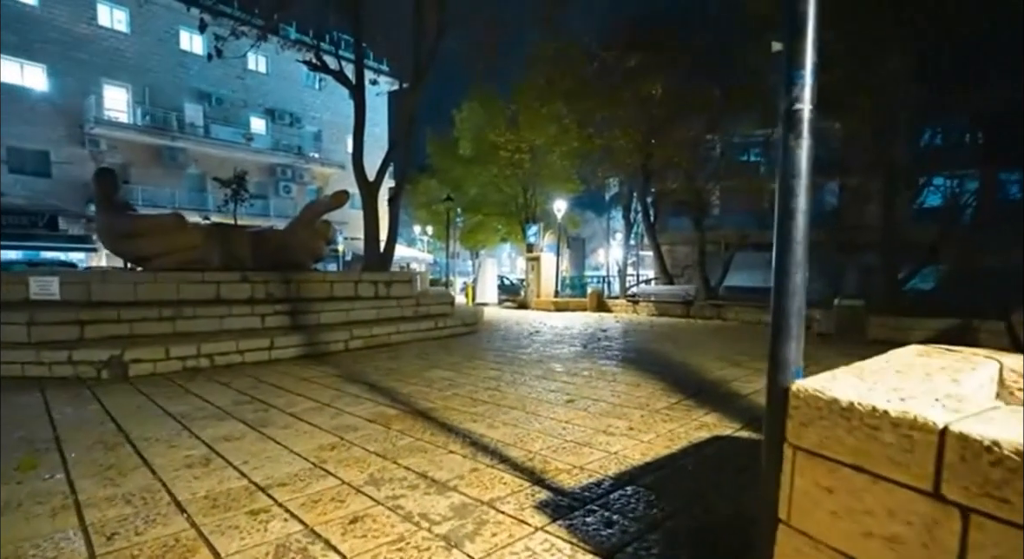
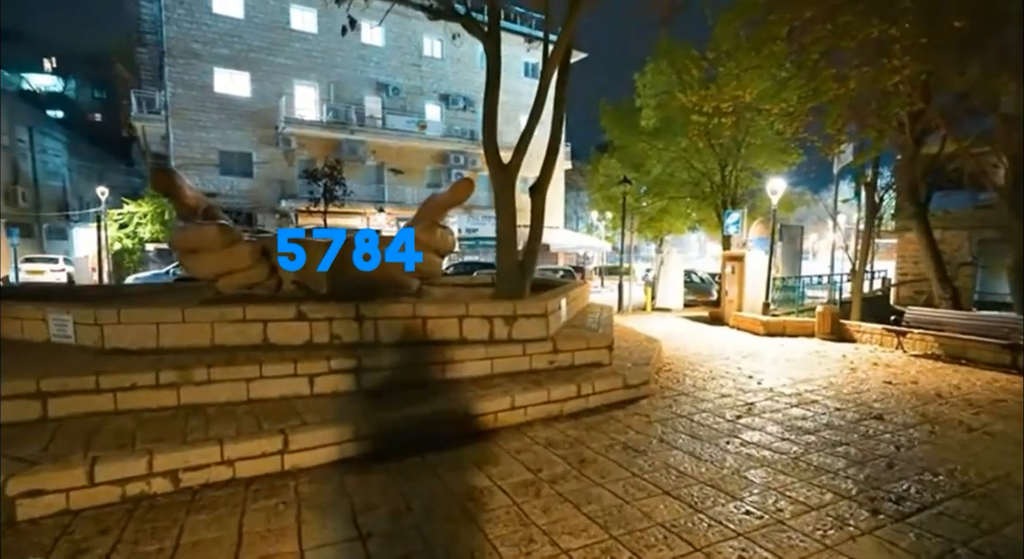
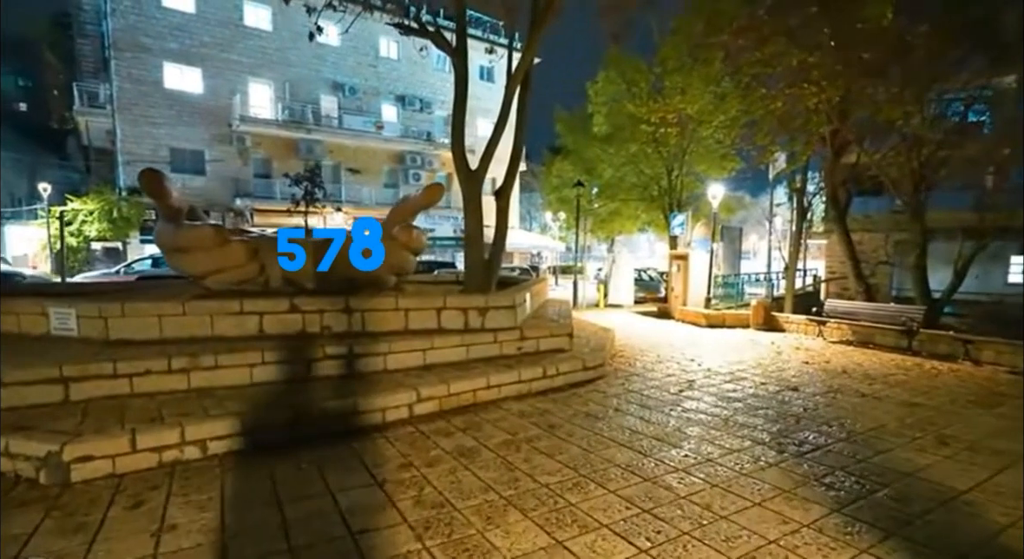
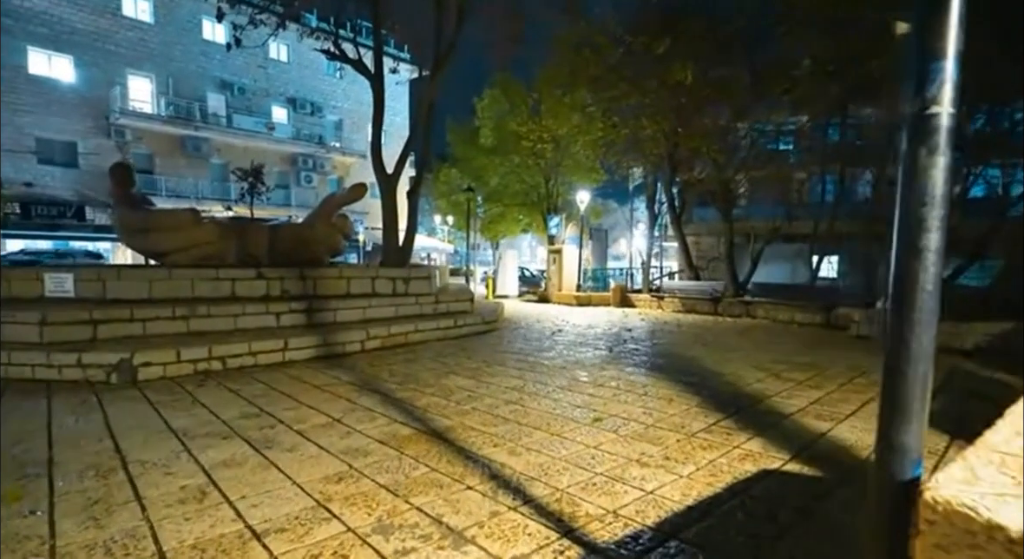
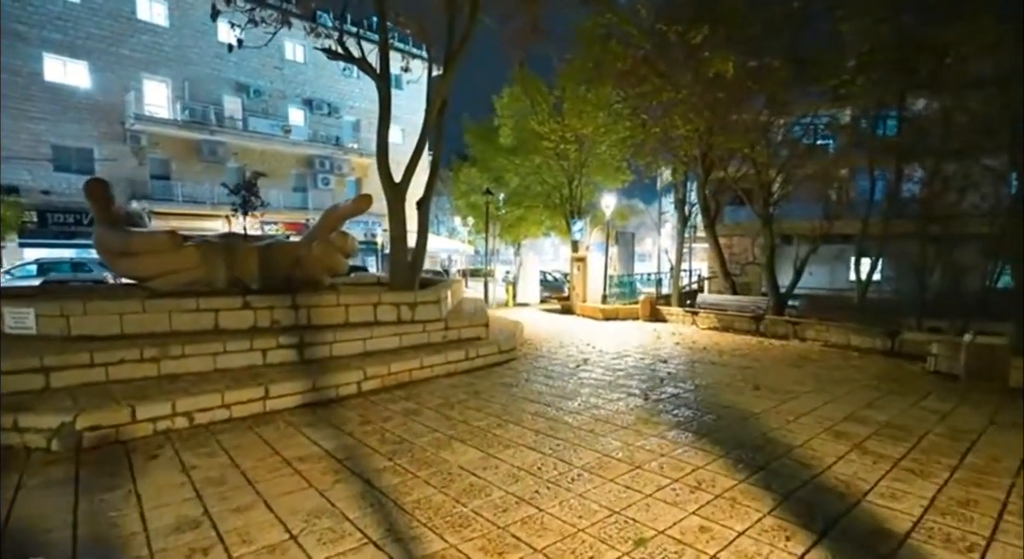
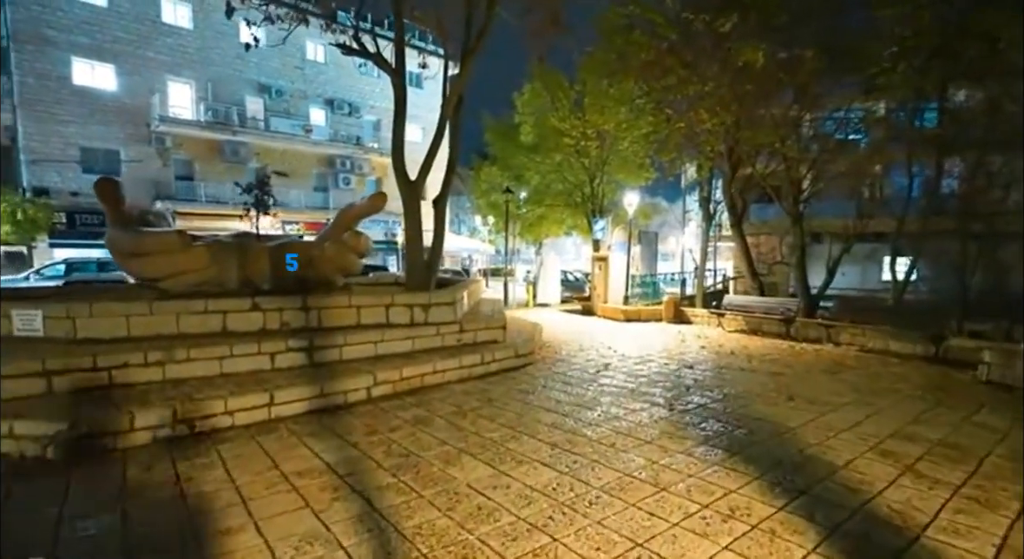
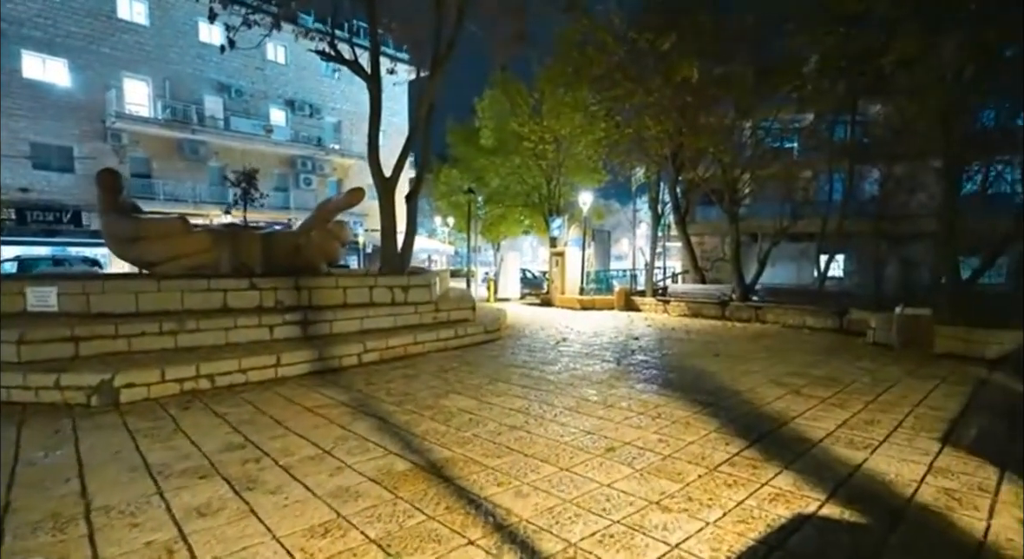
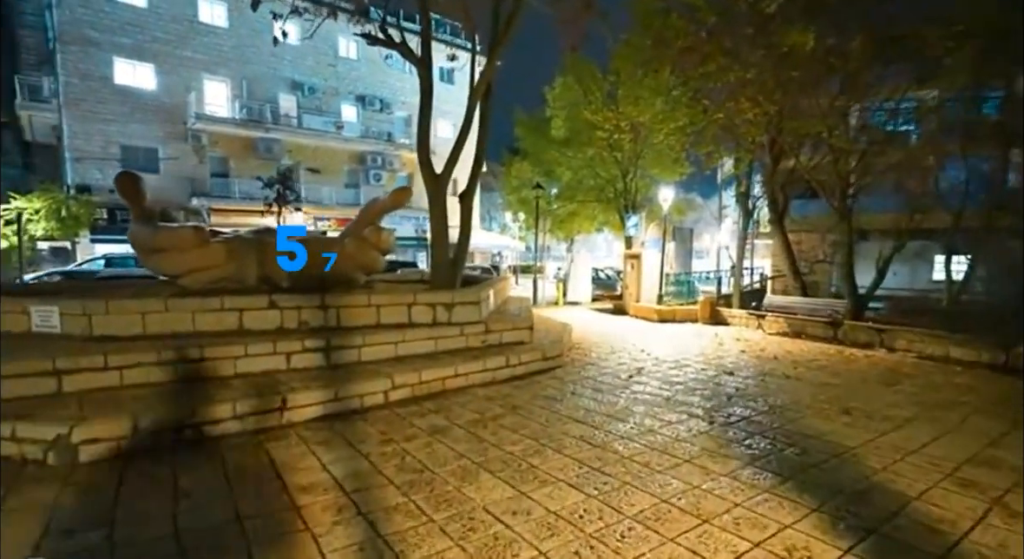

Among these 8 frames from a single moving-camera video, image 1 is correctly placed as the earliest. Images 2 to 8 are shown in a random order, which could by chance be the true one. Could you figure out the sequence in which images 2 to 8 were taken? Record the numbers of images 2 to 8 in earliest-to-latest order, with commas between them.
4, 7, 5, 6, 8, 3, 2
